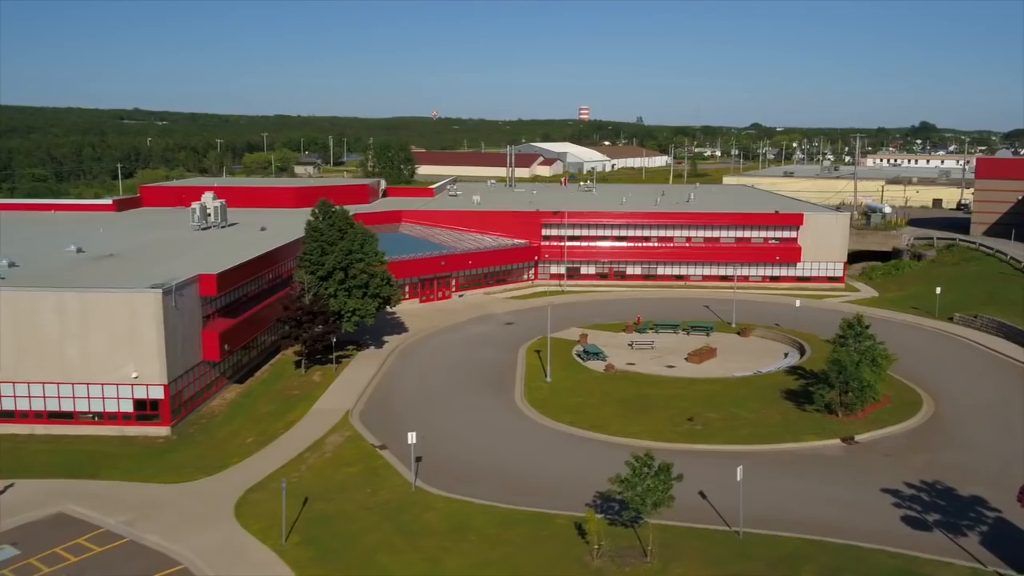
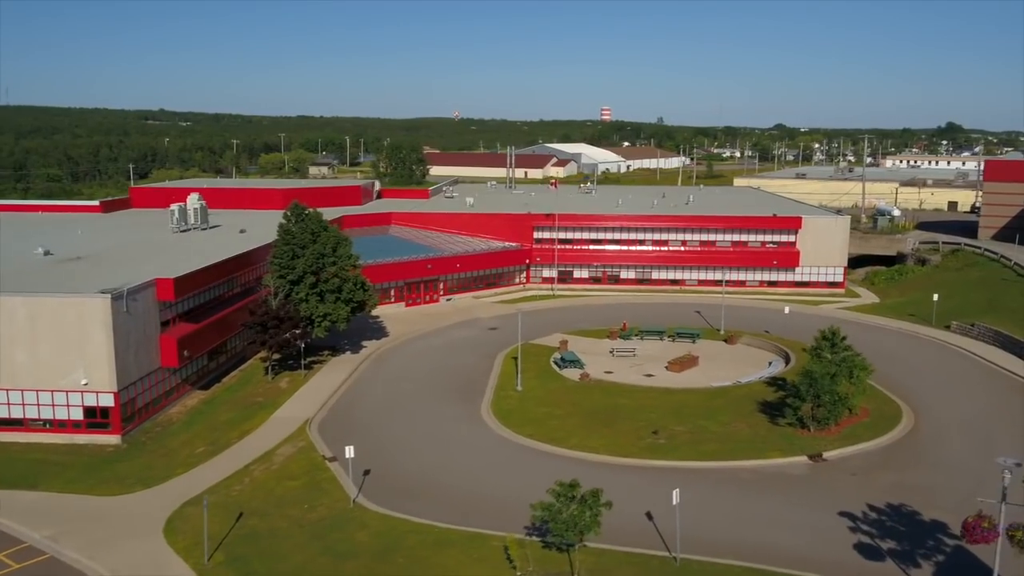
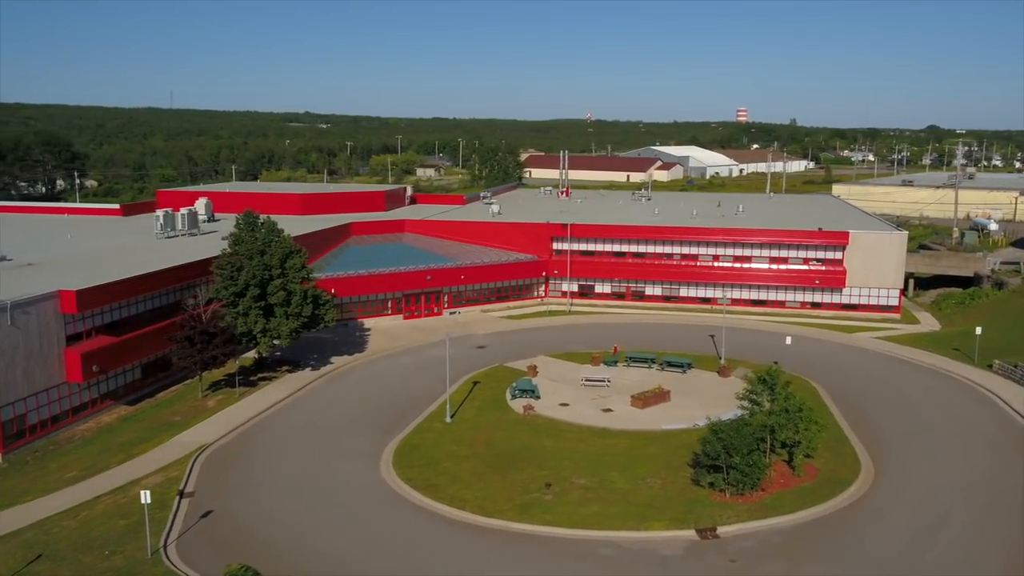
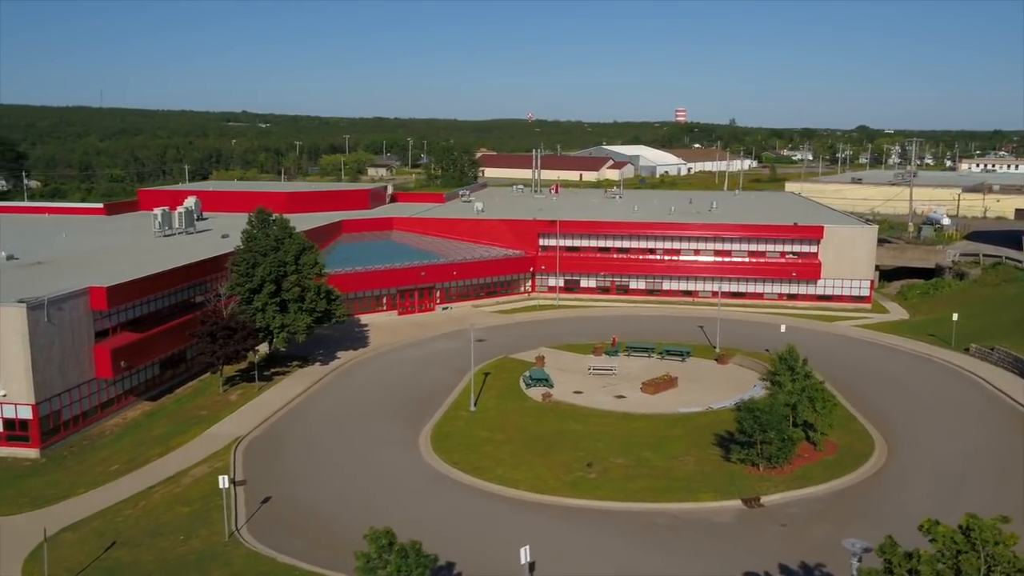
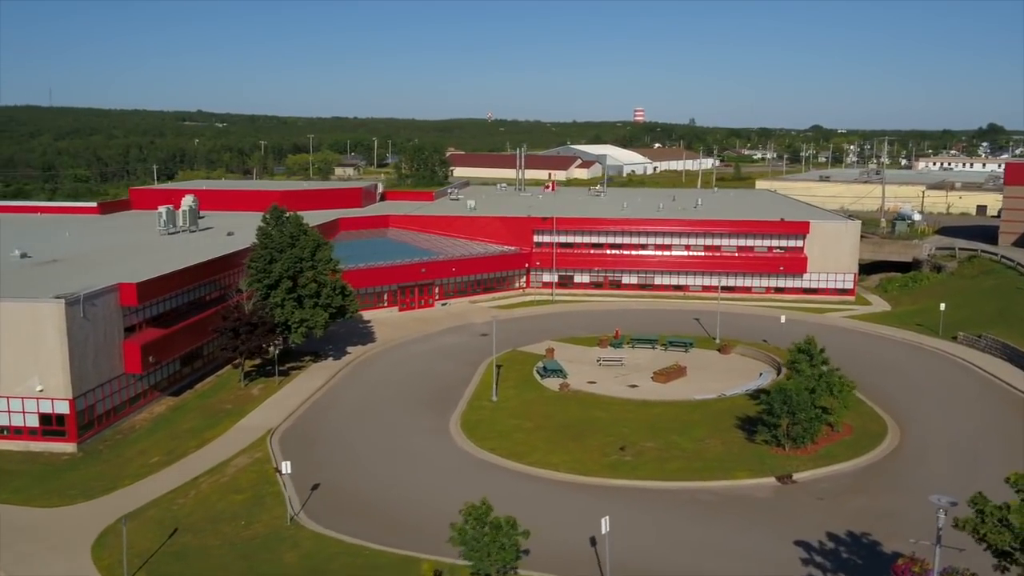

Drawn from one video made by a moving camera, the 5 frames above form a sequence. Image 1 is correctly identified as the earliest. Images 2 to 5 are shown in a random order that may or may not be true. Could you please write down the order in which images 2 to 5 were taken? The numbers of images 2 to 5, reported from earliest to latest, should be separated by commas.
2, 5, 4, 3
